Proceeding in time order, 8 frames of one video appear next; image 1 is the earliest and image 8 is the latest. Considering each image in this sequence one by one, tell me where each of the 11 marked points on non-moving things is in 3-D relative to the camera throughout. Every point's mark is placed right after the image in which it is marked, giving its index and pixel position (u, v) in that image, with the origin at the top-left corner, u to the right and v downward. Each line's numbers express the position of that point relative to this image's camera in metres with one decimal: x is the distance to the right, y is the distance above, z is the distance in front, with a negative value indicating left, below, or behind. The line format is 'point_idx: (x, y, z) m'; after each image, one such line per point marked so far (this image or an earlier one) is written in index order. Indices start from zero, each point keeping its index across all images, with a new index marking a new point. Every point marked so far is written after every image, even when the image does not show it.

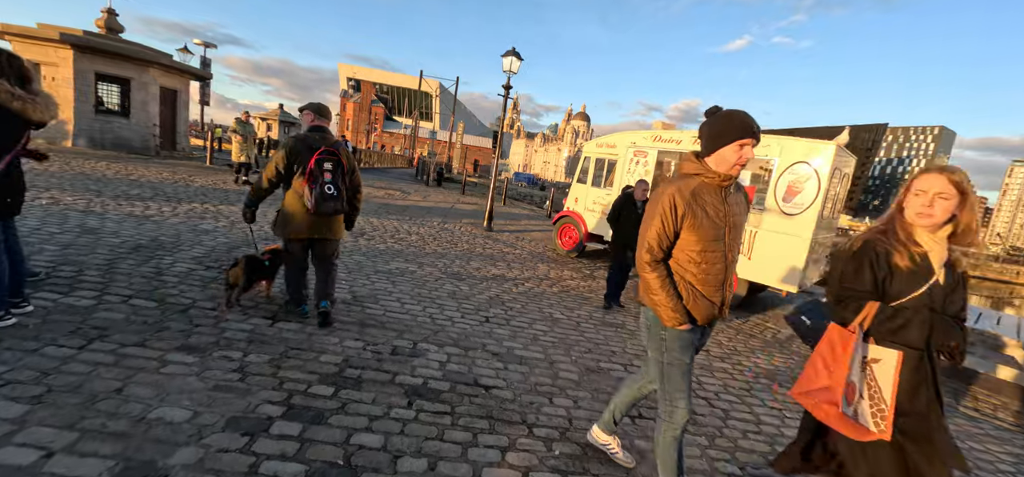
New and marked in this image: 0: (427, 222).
0: (-2.2, +0.4, +11.6) m
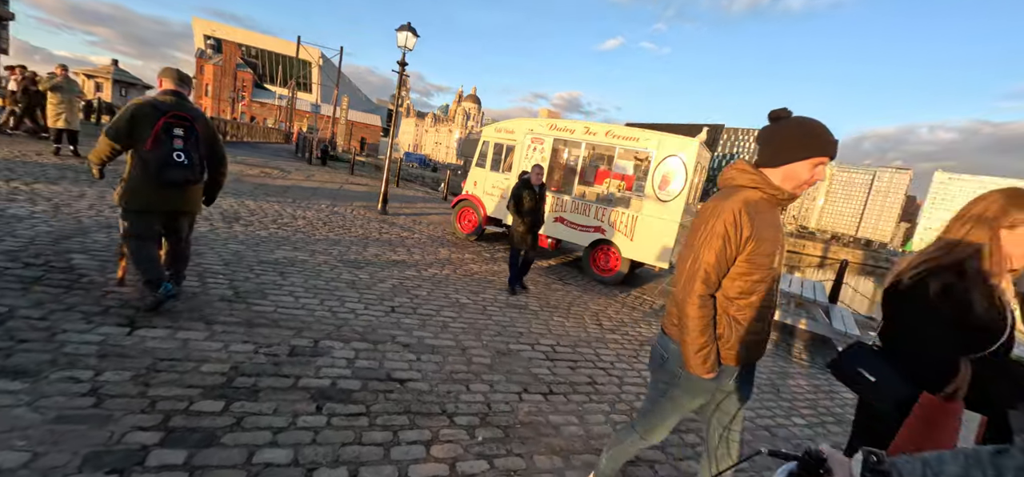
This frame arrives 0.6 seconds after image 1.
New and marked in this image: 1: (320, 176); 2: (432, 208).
0: (-4.7, +0.8, +10.6) m
1: (-6.8, +2.2, +15.9) m
2: (-2.4, +0.9, +13.7) m
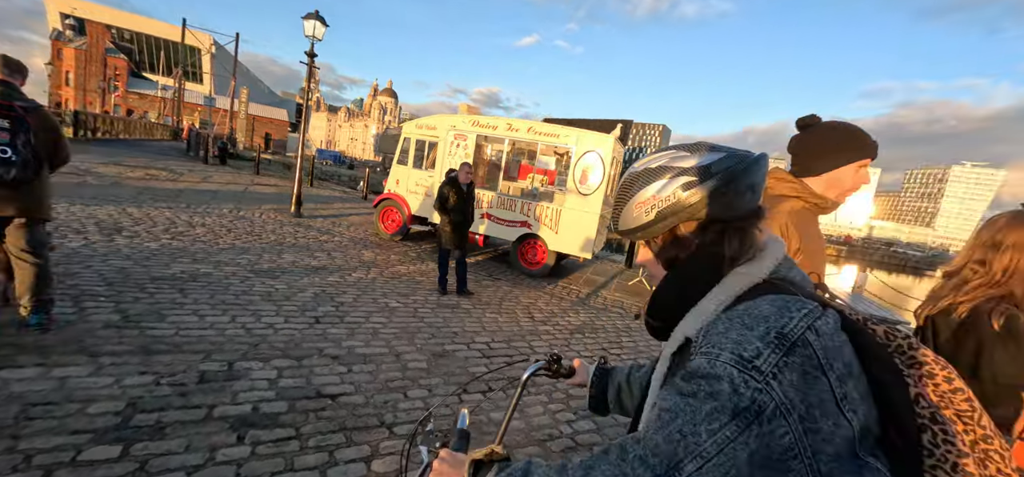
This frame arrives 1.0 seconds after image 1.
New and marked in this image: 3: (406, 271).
0: (-6.4, +0.7, +9.6) m
1: (-9.4, +2.0, +14.5) m
2: (-4.7, +0.9, +13.0) m
3: (-1.7, -0.5, +7.3) m
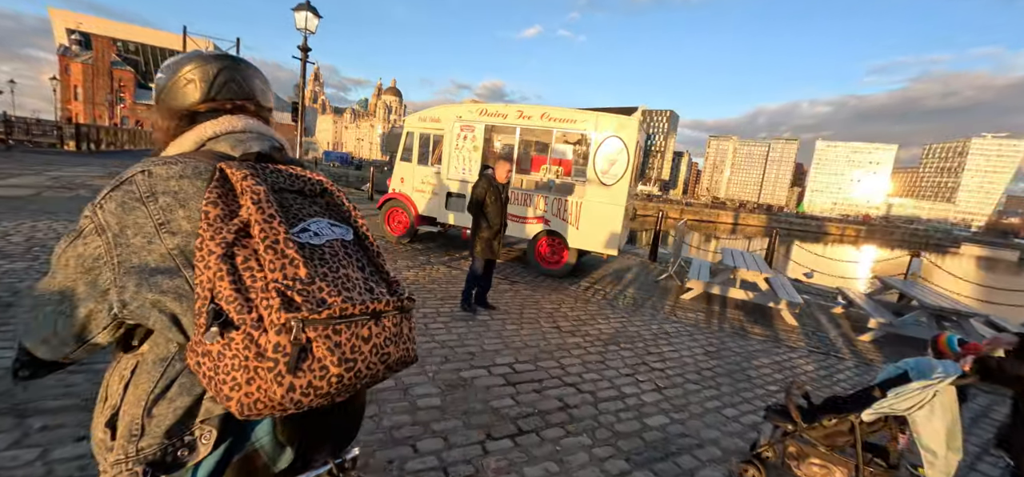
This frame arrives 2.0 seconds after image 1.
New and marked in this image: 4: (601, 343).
0: (-6.1, +0.4, +9.1) m
1: (-9.0, +1.7, +14.0) m
2: (-4.3, +0.8, +12.4) m
3: (-1.4, -0.6, +6.6) m
4: (+1.0, -1.2, +5.1) m
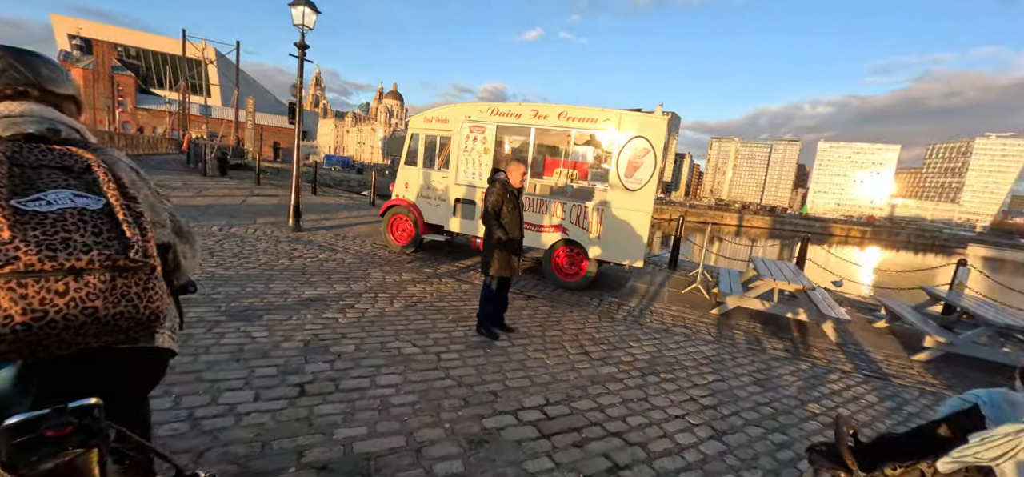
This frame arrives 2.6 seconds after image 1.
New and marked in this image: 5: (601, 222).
0: (-5.9, +0.2, +8.4) m
1: (-8.8, +1.5, +13.4) m
2: (-4.0, +0.6, +11.8) m
3: (-1.2, -0.8, +6.0) m
4: (+1.2, -1.3, +4.5) m
5: (+1.4, +0.3, +7.1) m
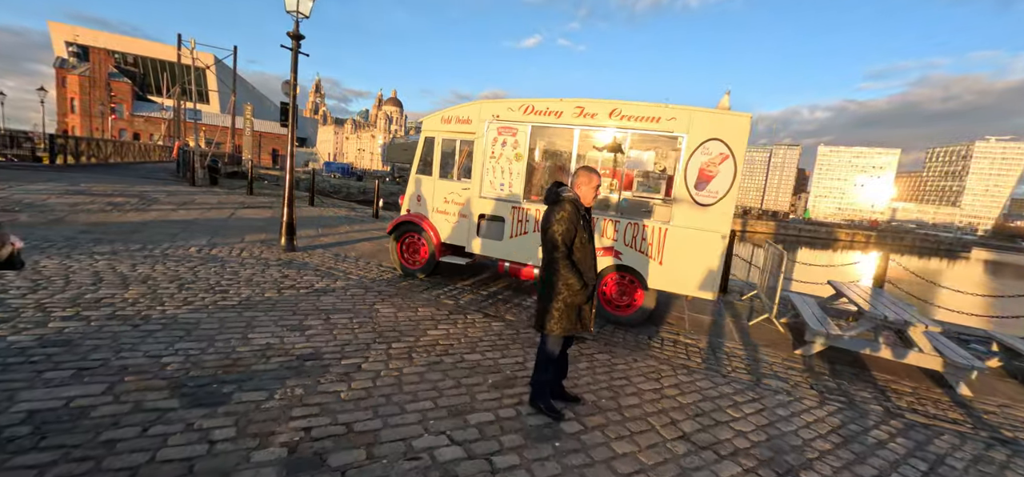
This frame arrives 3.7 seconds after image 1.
0: (-5.3, -0.2, +7.1) m
1: (-8.2, +1.0, +12.0) m
2: (-3.5, +0.1, +10.5) m
3: (-0.6, -1.1, +4.6) m
4: (+1.8, -1.6, +3.1) m
5: (+1.9, -0.1, +5.7) m
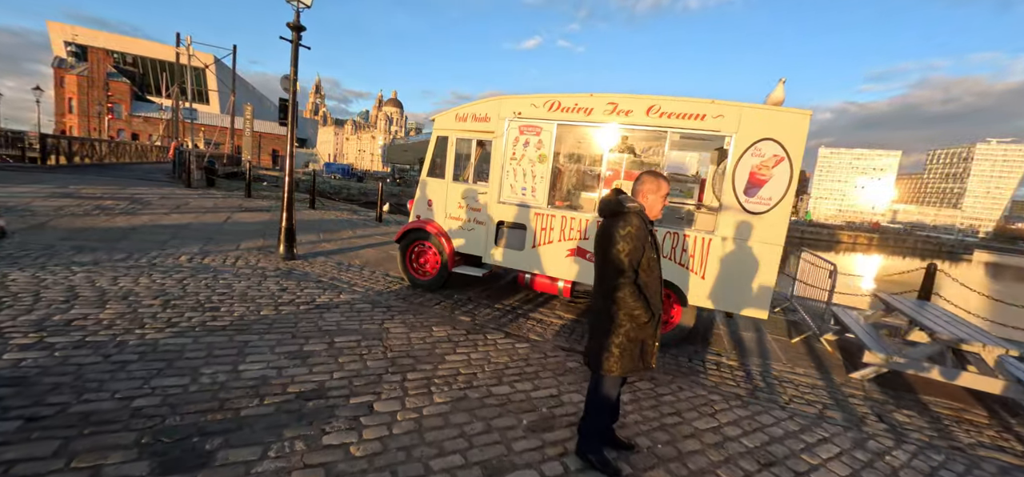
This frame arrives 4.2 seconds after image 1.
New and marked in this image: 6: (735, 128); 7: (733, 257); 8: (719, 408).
0: (-5.0, -0.3, +6.5) m
1: (-7.9, +0.9, +11.4) m
2: (-3.2, 0.0, +9.9) m
3: (-0.4, -1.2, +4.0) m
4: (+2.1, -1.7, +2.5) m
5: (+2.2, -0.2, +5.1) m
6: (+2.4, +1.2, +5.0) m
7: (+2.4, -0.2, +5.1) m
8: (+1.9, -1.5, +4.2) m
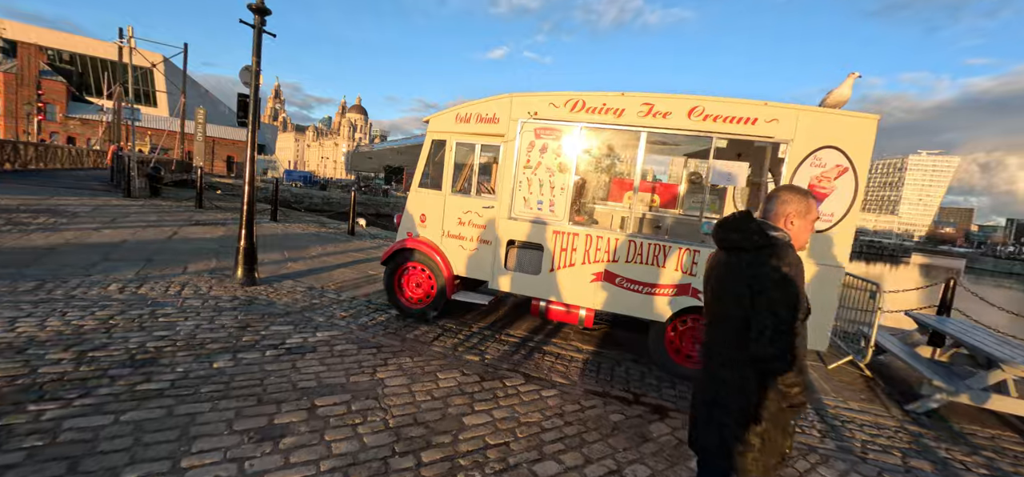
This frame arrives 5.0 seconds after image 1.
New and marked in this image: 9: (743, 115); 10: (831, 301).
0: (-4.9, -0.6, +5.2) m
1: (-8.2, +0.5, +9.9) m
2: (-3.4, -0.3, +8.7) m
3: (-0.1, -1.4, +3.1) m
4: (+2.5, -1.9, +1.7) m
5: (+2.4, -0.4, +4.4) m
6: (+2.6, +1.0, +4.3) m
7: (+2.6, -0.4, +4.4) m
8: (+2.2, -1.7, +3.4) m
9: (+2.2, +1.2, +4.4) m
10: (+3.0, -0.6, +4.3) m
